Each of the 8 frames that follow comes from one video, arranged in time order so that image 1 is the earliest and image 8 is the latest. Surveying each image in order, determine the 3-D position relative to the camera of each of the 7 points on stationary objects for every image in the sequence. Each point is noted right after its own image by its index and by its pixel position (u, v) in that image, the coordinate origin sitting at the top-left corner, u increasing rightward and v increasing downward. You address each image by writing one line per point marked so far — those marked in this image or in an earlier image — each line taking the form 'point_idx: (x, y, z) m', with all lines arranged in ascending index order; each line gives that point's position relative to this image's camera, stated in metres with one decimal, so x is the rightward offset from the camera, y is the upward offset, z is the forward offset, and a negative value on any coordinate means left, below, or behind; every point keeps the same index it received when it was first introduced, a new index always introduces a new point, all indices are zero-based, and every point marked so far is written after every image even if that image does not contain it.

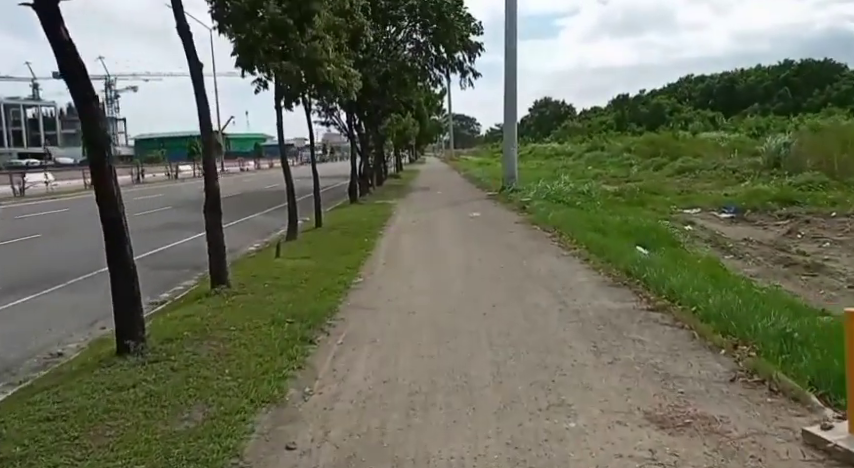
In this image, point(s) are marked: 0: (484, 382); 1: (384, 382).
0: (+0.4, -1.1, +4.7) m
1: (-0.3, -1.1, +5.0) m
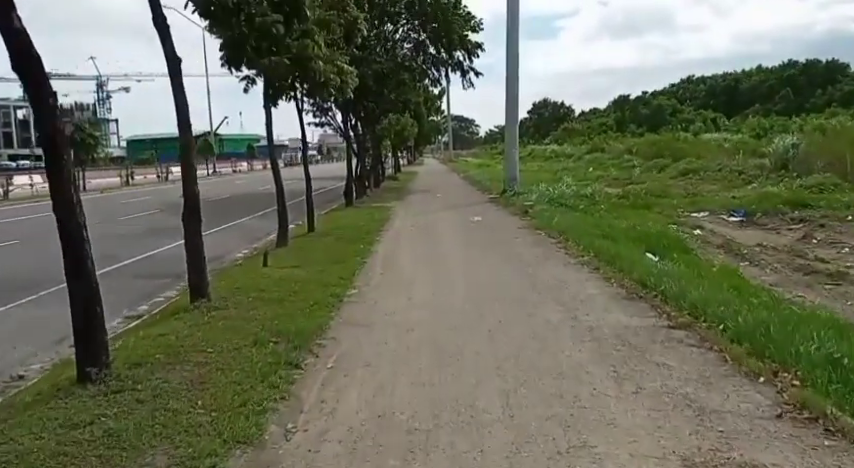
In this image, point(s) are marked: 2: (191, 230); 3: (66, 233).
0: (+0.4, -1.2, +4.1) m
1: (-0.3, -1.2, +4.3) m
2: (-3.2, 0.0, +8.8) m
3: (-2.8, 0.0, +4.9) m
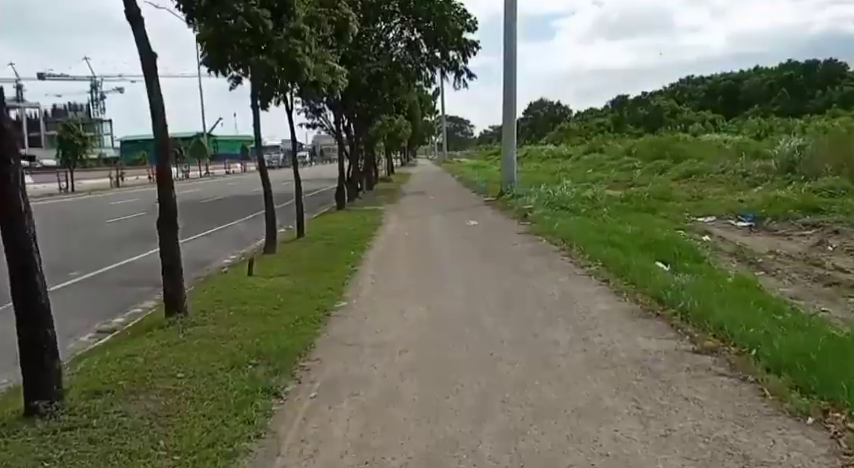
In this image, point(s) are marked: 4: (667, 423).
0: (+0.4, -1.3, +3.5) m
1: (-0.4, -1.3, +3.7) m
2: (-3.3, -0.1, +8.2) m
3: (-2.8, -0.1, +4.3) m
4: (+1.4, -1.1, +3.9) m
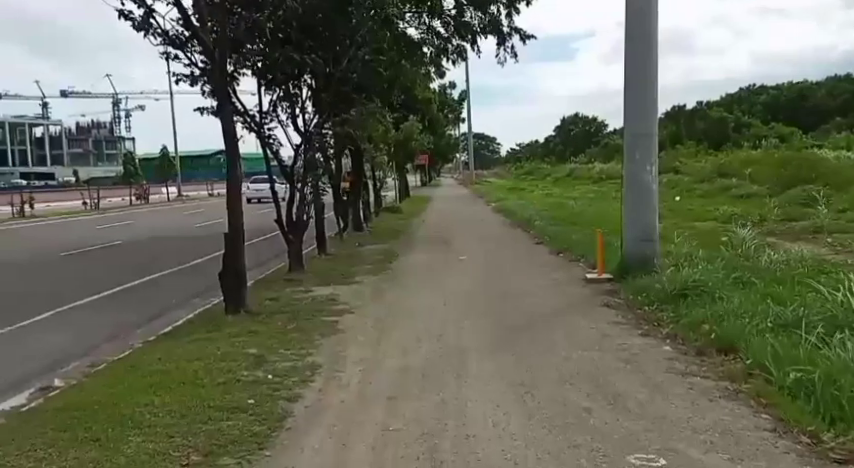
0: (+1.1, -1.2, +3.3) m
1: (+0.3, -1.2, +3.6) m
2: (-2.4, -0.1, +8.1) m
3: (-2.1, 0.0, +4.2) m
4: (+2.2, -1.1, +3.7) m
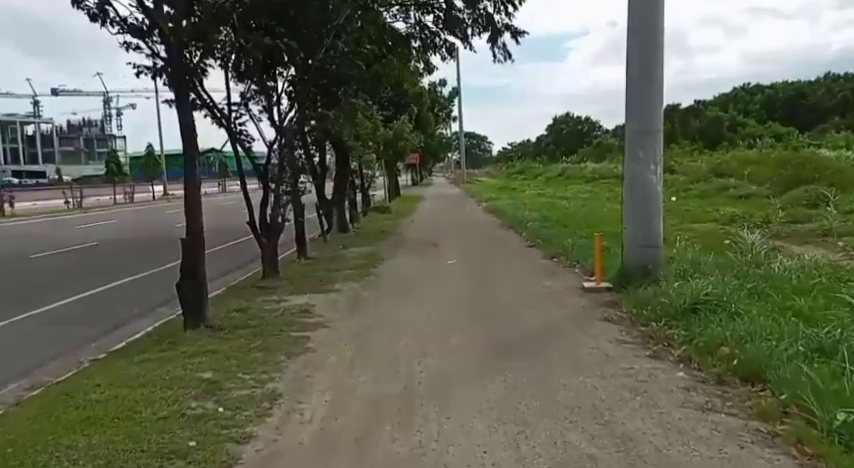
0: (+0.9, -1.2, +2.5) m
1: (+0.2, -1.3, +2.7) m
2: (-2.6, -0.2, +7.3) m
3: (-2.2, 0.0, +3.4) m
4: (+2.0, -1.1, +2.9) m
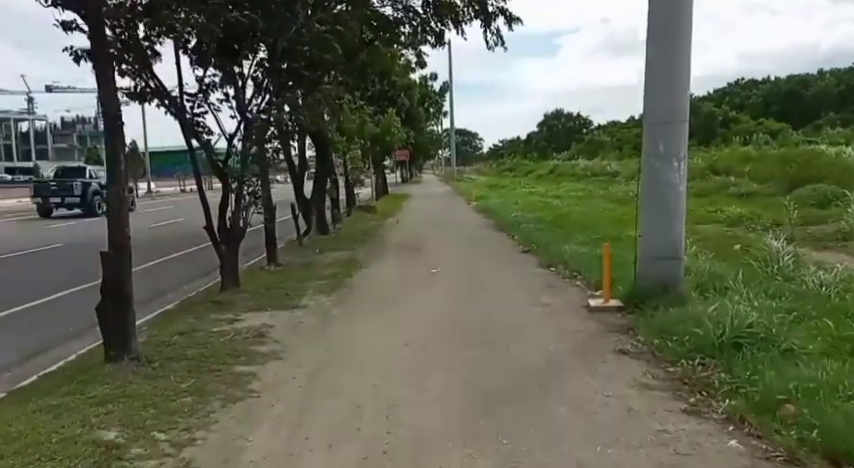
0: (+0.8, -1.4, +1.2) m
1: (0.0, -1.4, +1.4) m
2: (-2.9, -0.3, +5.9) m
3: (-2.4, -0.2, +2.0) m
4: (+1.8, -1.3, +1.6) m
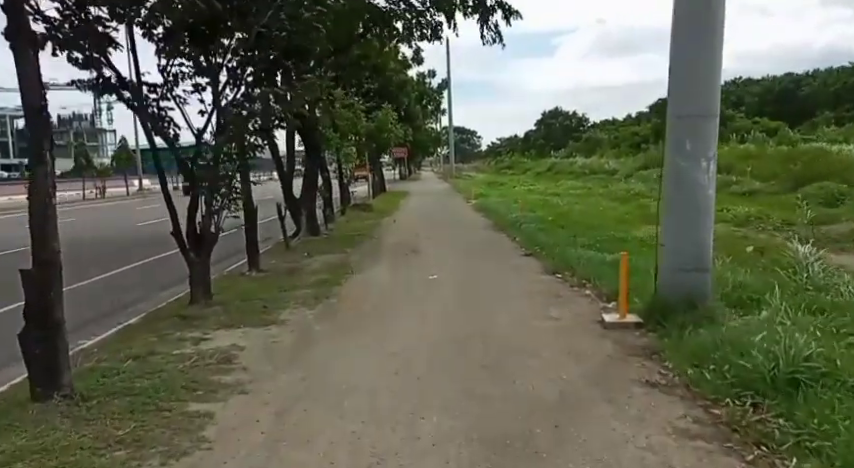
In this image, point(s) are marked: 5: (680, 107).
0: (+0.7, -1.5, +0.2) m
1: (0.0, -1.5, +0.4) m
2: (-3.0, -0.4, +4.9) m
3: (-2.5, -0.3, +1.0) m
4: (+1.8, -1.4, +0.6) m
5: (+2.5, +1.3, +6.6) m
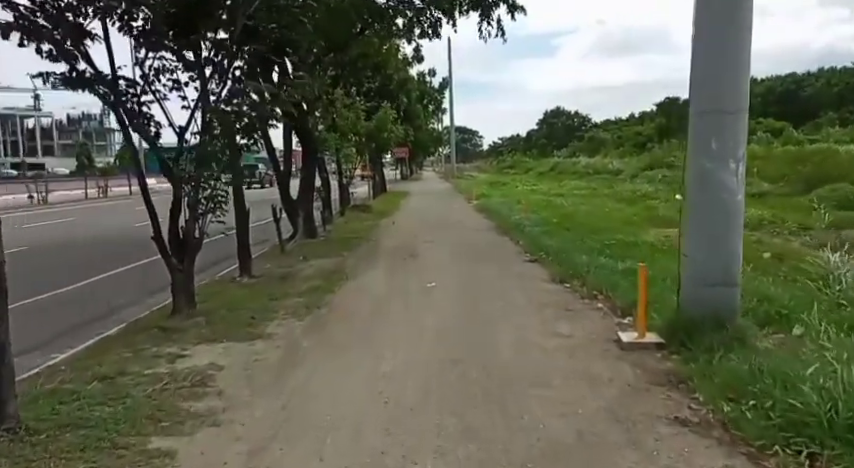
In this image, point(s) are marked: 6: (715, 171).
0: (+0.7, -1.6, -0.4) m
1: (-0.1, -1.6, -0.2) m
2: (-3.0, -0.5, +4.2) m
3: (-2.5, -0.4, +0.4) m
4: (+1.7, -1.5, 0.0) m
5: (+2.5, +1.2, +5.9) m
6: (+2.6, +0.6, +5.9) m
